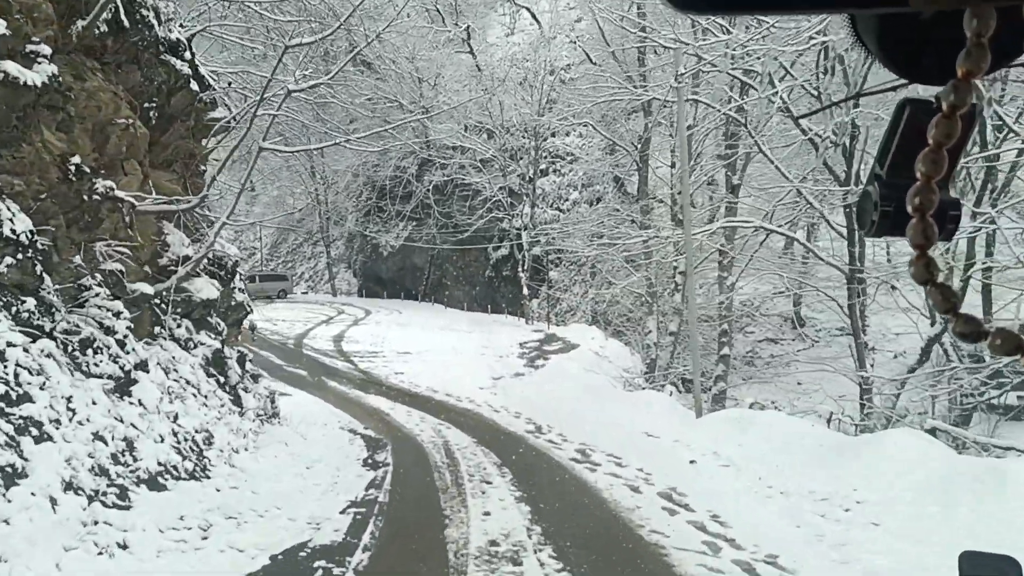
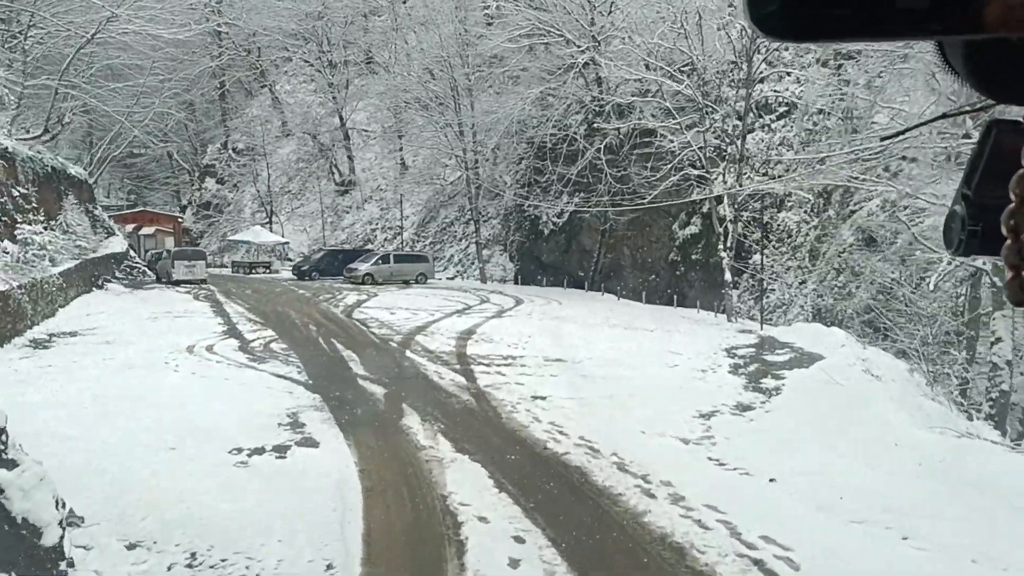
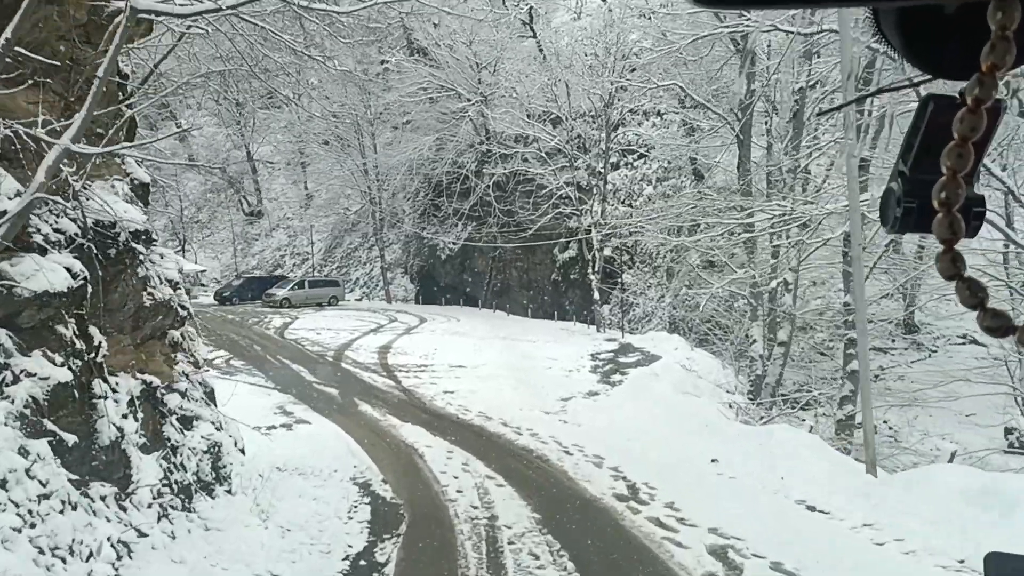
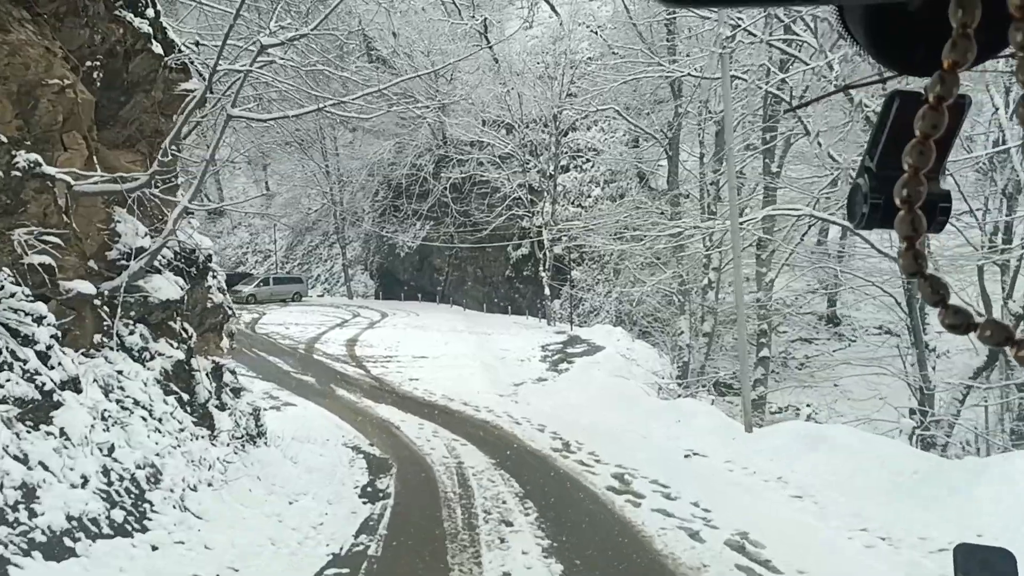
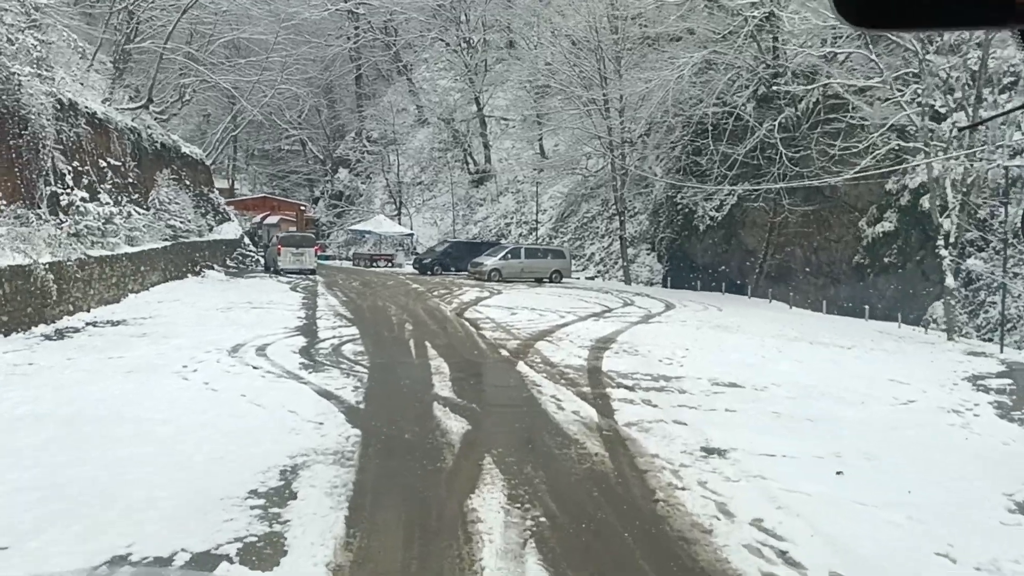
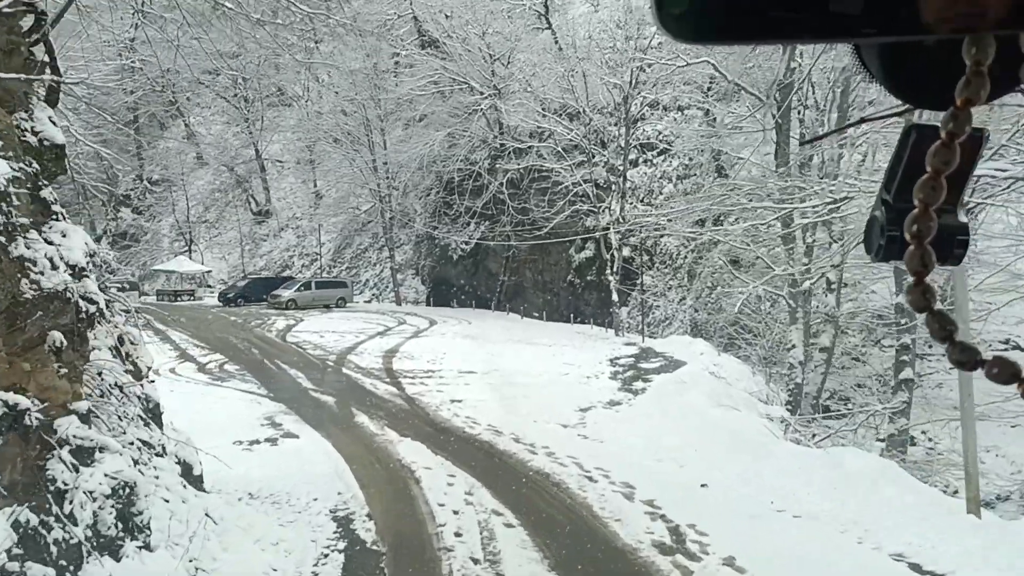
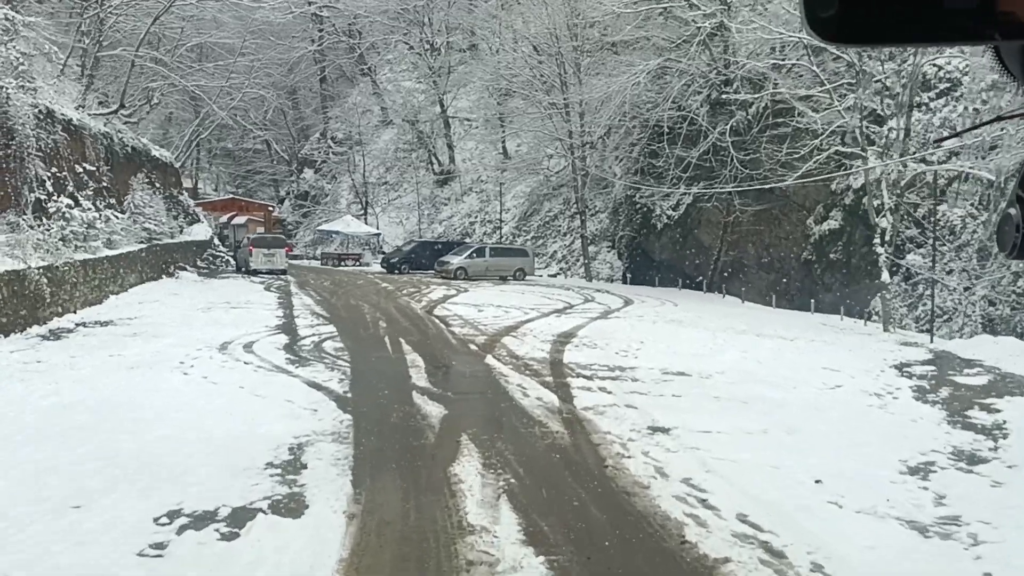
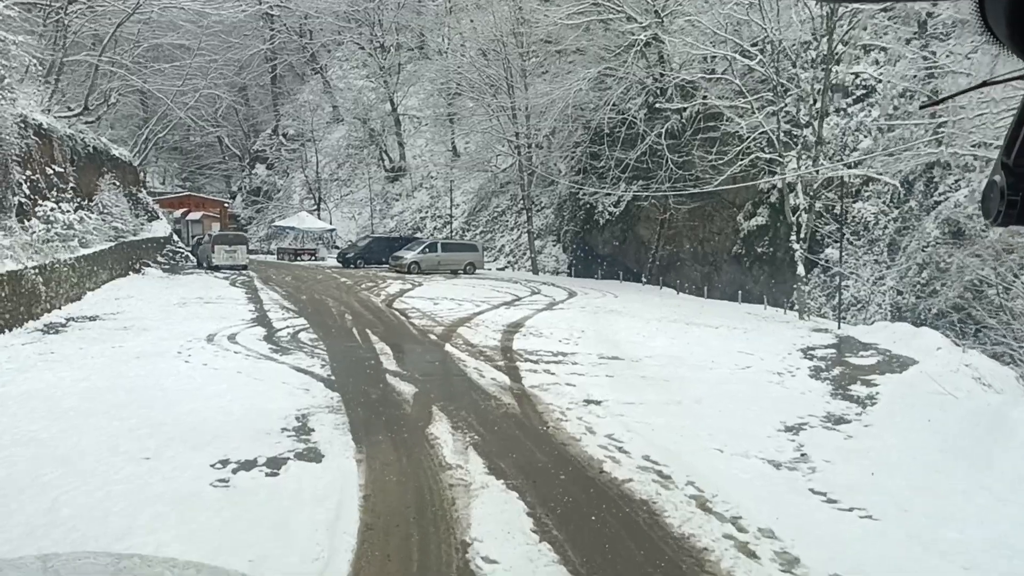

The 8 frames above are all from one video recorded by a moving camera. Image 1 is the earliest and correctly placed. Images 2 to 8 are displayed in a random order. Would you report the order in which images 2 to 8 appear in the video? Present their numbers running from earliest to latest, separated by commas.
4, 3, 6, 2, 8, 7, 5
